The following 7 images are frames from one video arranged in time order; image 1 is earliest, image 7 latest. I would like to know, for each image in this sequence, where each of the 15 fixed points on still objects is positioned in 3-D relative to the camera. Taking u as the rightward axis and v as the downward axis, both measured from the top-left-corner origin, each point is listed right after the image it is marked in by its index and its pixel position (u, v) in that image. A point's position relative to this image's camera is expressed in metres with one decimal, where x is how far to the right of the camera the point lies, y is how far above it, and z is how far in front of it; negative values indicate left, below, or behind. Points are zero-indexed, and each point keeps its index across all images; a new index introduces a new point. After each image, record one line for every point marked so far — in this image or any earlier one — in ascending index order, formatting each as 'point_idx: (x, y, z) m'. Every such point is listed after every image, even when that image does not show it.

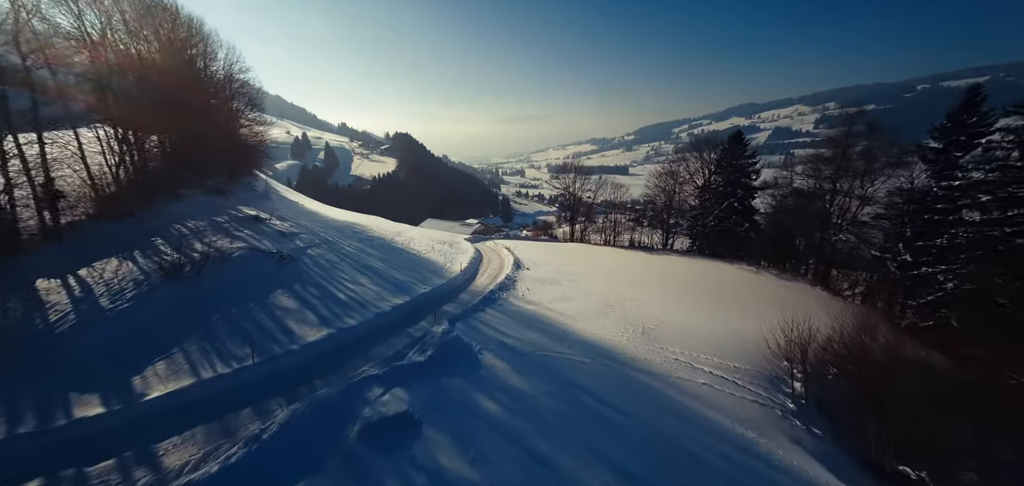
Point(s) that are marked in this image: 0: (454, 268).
0: (-1.9, -0.9, +13.0) m
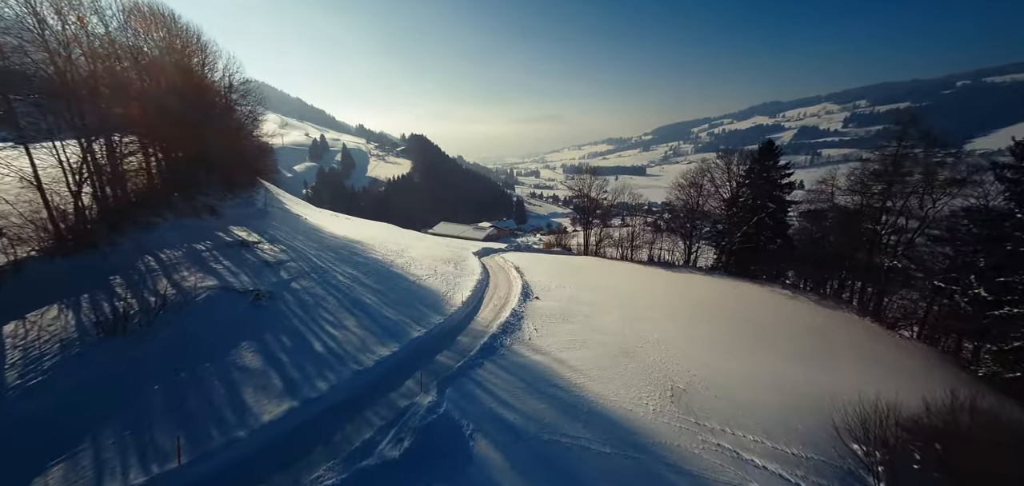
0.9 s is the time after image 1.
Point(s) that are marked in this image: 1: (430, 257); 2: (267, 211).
0: (-1.7, -1.7, +11.7) m
1: (-3.9, -0.6, +18.1) m
2: (-11.3, +1.4, +17.7) m
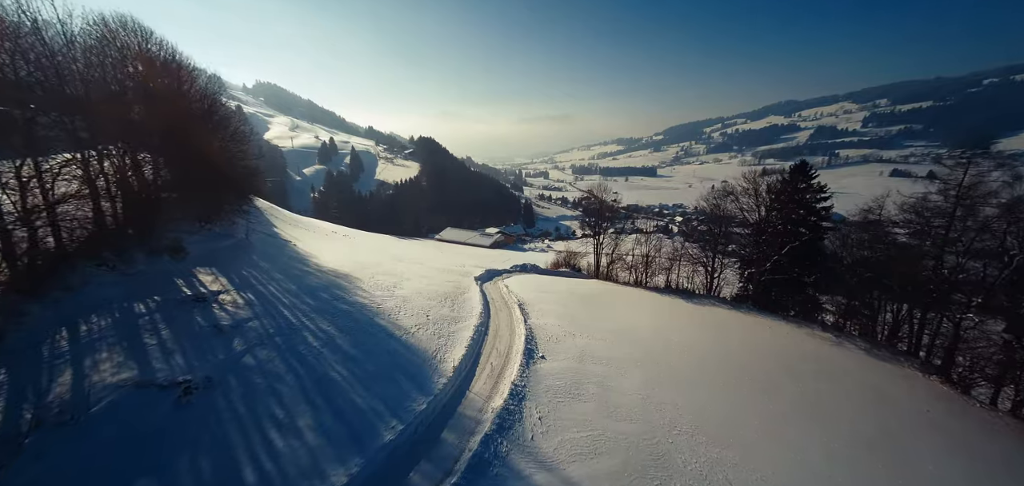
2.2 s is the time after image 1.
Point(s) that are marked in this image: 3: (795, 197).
0: (-1.7, -3.1, +9.9) m
1: (-3.7, -2.0, +16.3) m
2: (-11.2, 0.0, +16.1) m
3: (+14.2, +2.3, +19.4) m
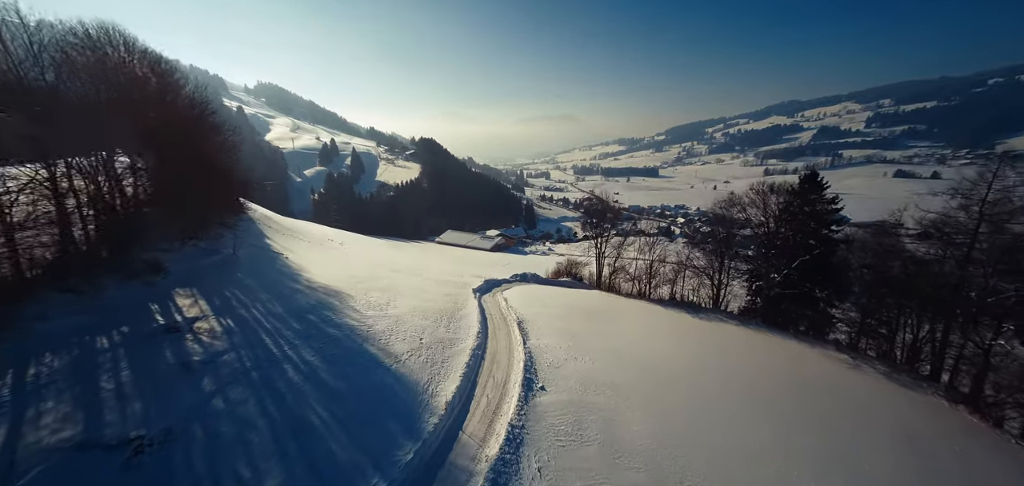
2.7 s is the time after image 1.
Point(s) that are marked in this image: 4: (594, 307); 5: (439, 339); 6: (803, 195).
0: (-1.7, -3.7, +9.1) m
1: (-3.8, -2.7, +15.6) m
2: (-11.2, -0.6, +15.4) m
3: (+14.1, +1.7, +18.6) m
4: (+4.3, -3.3, +19.9) m
5: (-2.5, -3.2, +12.8) m
6: (+14.1, +2.3, +18.6) m
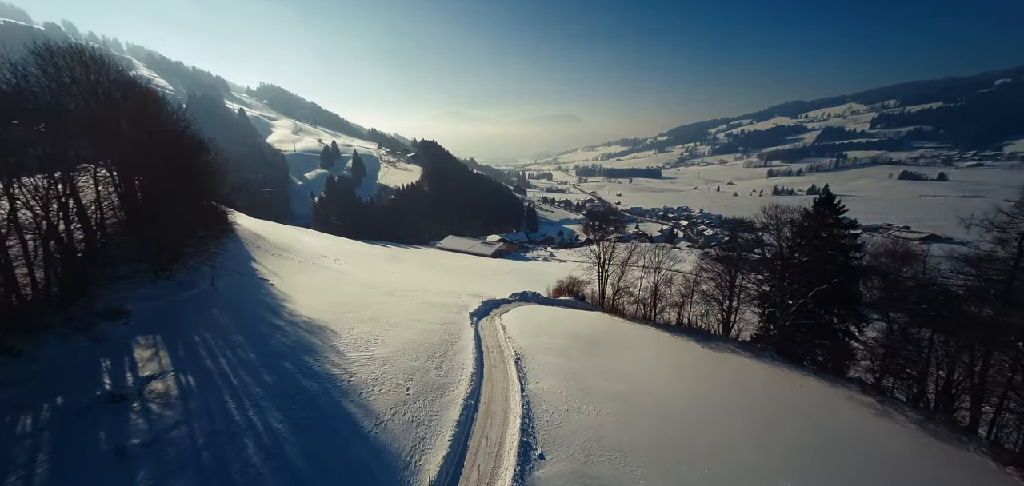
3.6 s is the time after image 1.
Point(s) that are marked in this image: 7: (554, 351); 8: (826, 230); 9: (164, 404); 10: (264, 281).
0: (-1.9, -4.9, +8.0) m
1: (-3.9, -3.8, +14.4) m
2: (-11.3, -1.7, +14.3) m
3: (+14.1, +0.5, +17.4) m
4: (+4.3, -4.5, +18.8) m
5: (-2.6, -4.4, +11.6) m
6: (+14.0, +1.2, +17.3) m
7: (+1.8, -4.6, +16.2) m
8: (+14.2, +0.6, +17.3) m
9: (-7.4, -3.4, +8.1) m
10: (-11.3, -1.8, +17.5) m
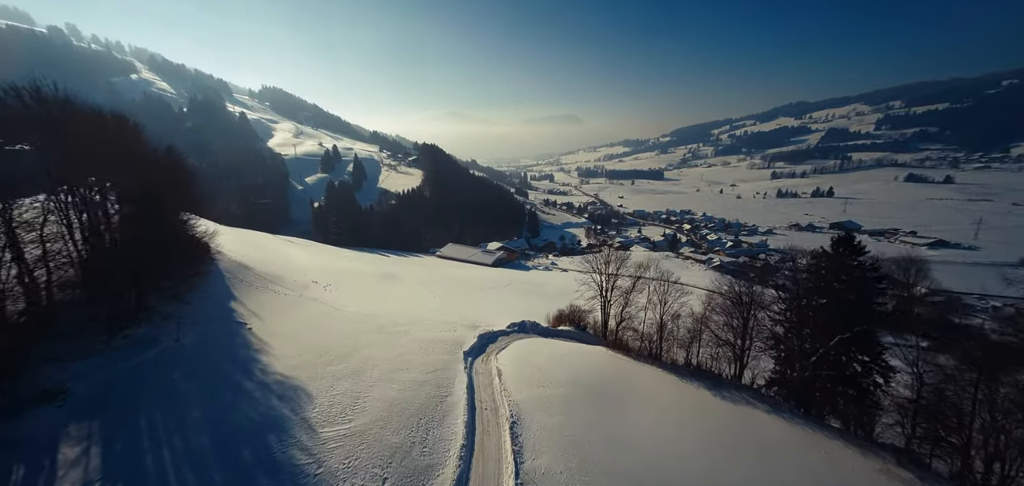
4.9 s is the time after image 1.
0: (-2.1, -6.7, +6.6) m
1: (-4.0, -5.6, +13.1) m
2: (-11.5, -3.5, +13.0) m
3: (+13.9, -1.3, +16.0) m
4: (+4.1, -6.3, +17.3) m
5: (-2.8, -6.2, +10.2) m
6: (+13.8, -0.6, +15.9) m
7: (+1.7, -6.4, +14.8) m
8: (+14.0, -1.2, +15.9) m
9: (-7.7, -5.2, +6.8) m
10: (-11.5, -3.5, +16.1) m
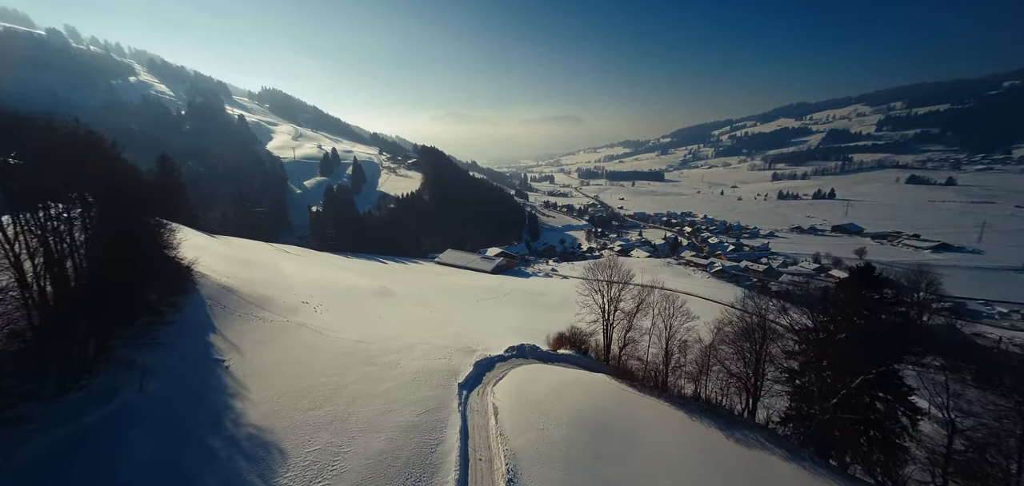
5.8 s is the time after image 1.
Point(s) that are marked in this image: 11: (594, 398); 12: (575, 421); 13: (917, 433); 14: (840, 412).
0: (-2.2, -8.0, +5.4) m
1: (-4.2, -6.9, +11.9) m
2: (-11.6, -4.8, +11.8) m
3: (+13.8, -2.6, +14.8) m
4: (+4.0, -7.5, +16.1) m
5: (-2.9, -7.4, +9.1) m
6: (+13.7, -1.9, +14.7) m
7: (+1.5, -7.7, +13.6) m
8: (+13.9, -2.5, +14.7) m
9: (-7.8, -6.5, +5.6) m
10: (-11.6, -4.8, +14.9) m
11: (+3.8, -7.3, +17.6) m
12: (+2.5, -7.5, +15.4) m
13: (+15.8, -7.4, +14.9) m
14: (+13.0, -6.7, +15.1) m
